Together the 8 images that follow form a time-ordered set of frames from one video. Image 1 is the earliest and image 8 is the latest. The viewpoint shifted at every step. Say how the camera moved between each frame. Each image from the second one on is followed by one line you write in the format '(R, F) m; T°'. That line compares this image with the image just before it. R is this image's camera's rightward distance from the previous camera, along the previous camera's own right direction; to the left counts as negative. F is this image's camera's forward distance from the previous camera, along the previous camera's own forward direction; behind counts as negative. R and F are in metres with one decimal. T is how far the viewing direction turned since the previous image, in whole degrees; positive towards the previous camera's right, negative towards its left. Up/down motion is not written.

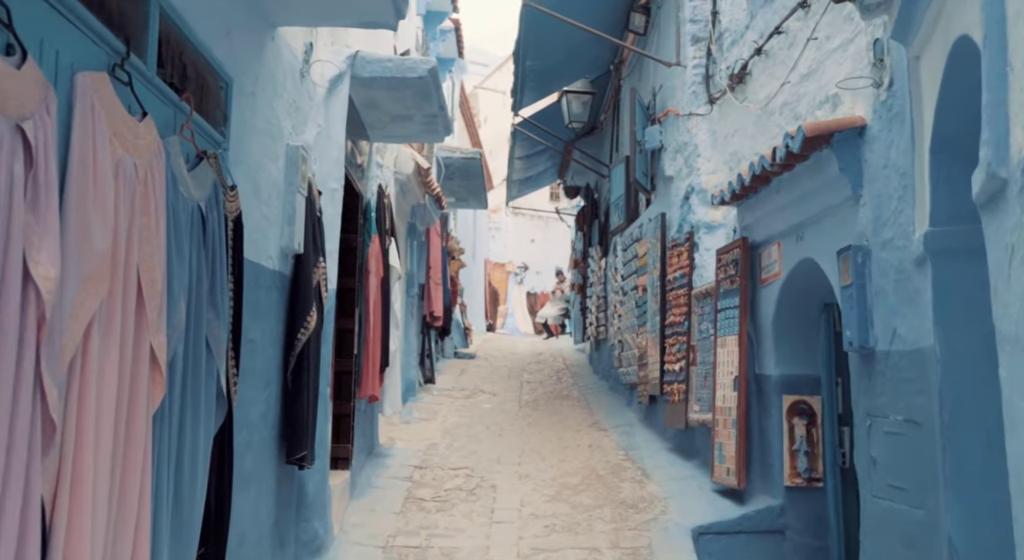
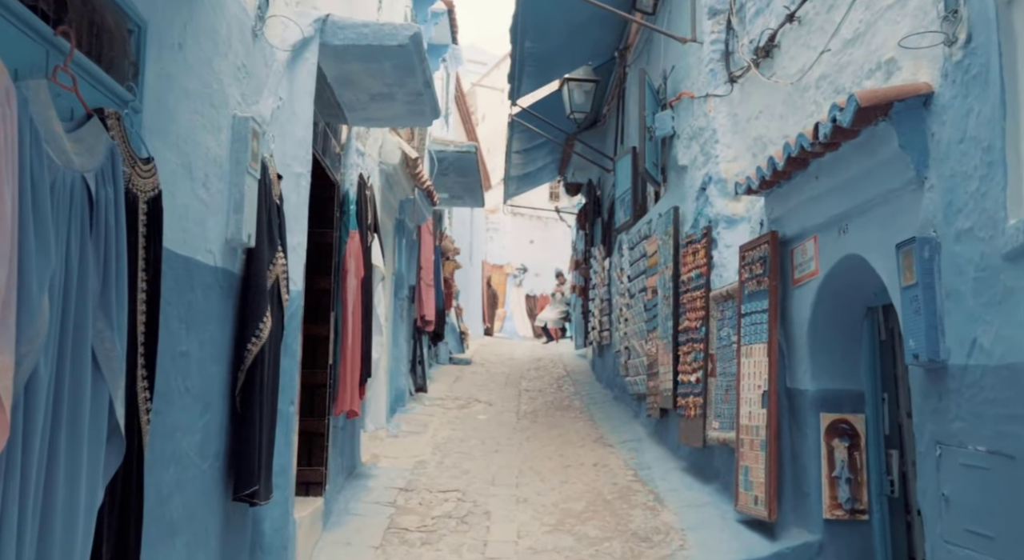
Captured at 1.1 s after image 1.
(0.0, +0.9) m; 0°
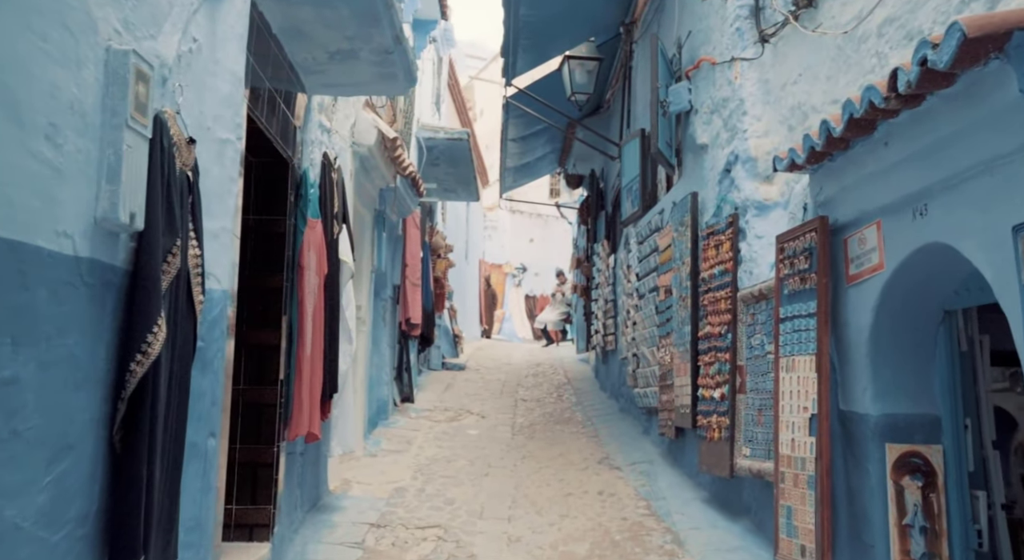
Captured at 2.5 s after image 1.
(+0.1, +1.1) m; 0°
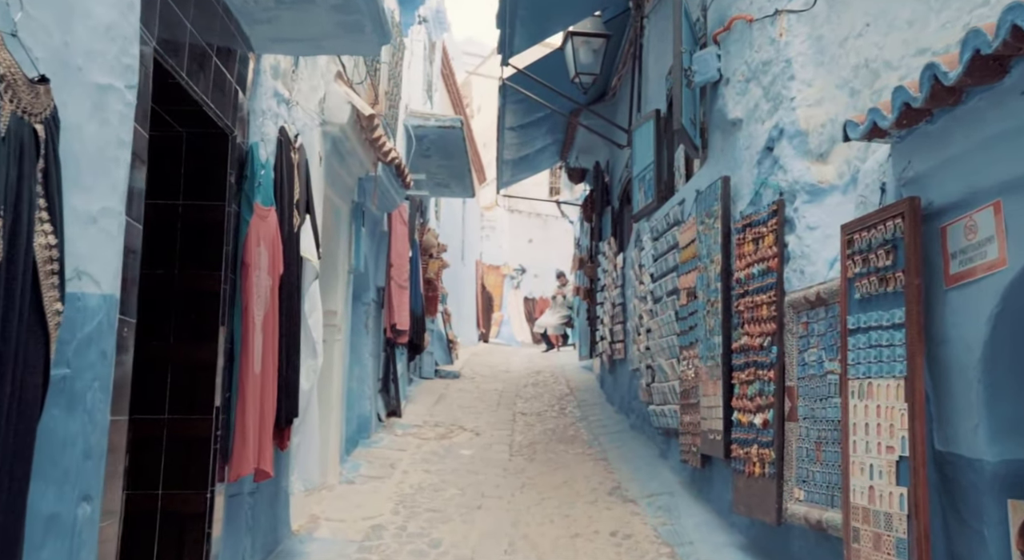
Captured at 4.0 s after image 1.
(0.0, +1.1) m; 0°
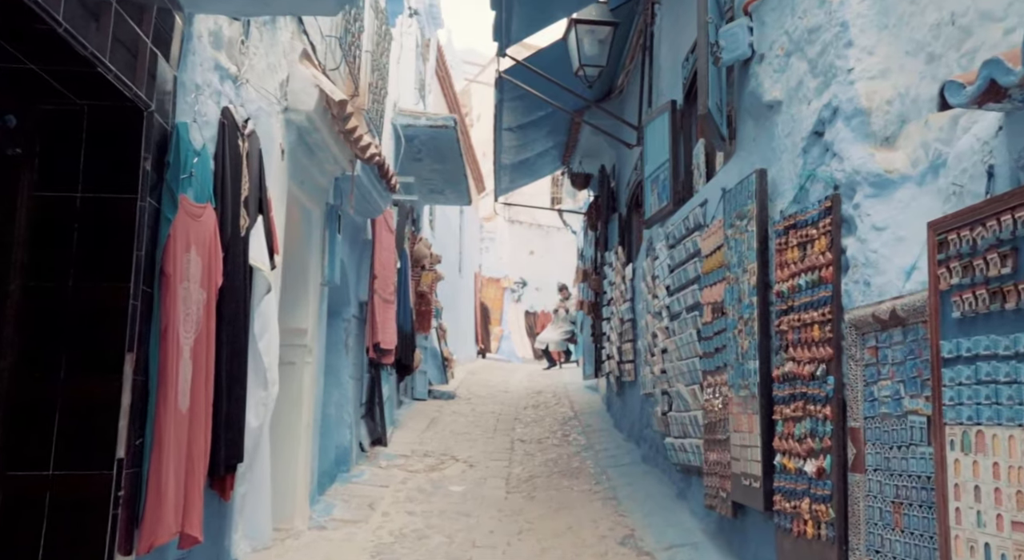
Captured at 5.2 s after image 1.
(0.0, +1.0) m; 0°
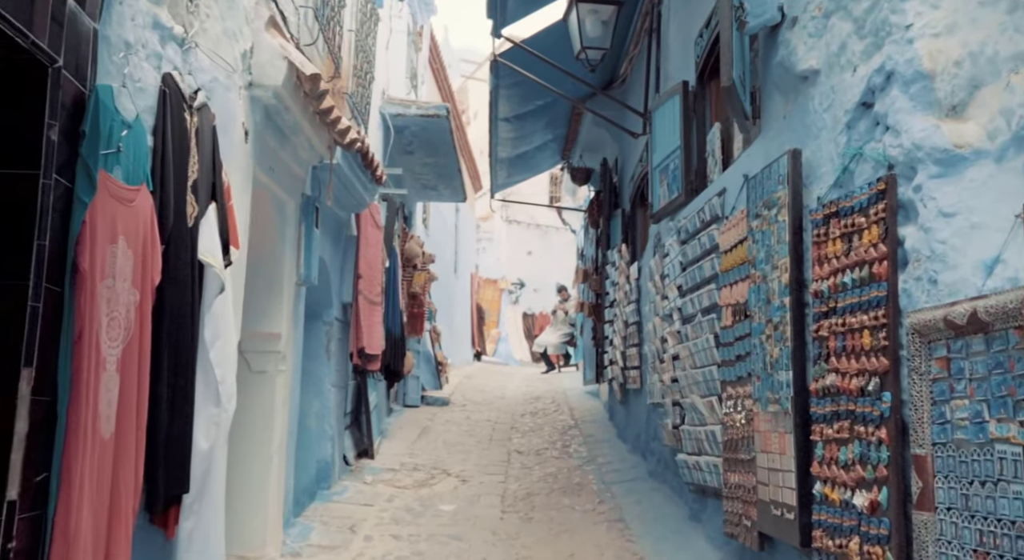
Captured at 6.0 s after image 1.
(0.0, +0.7) m; 0°
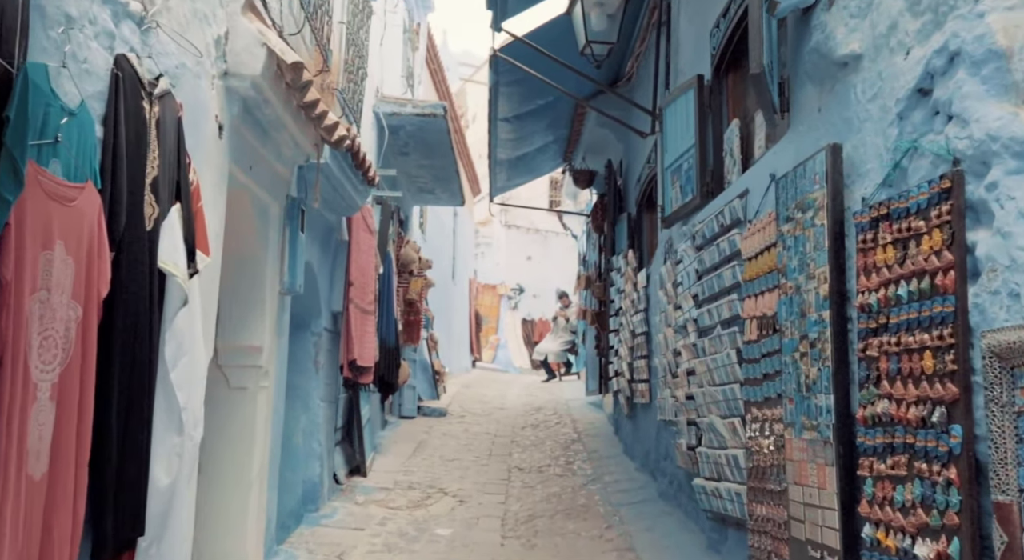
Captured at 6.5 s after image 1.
(0.0, +0.5) m; 0°
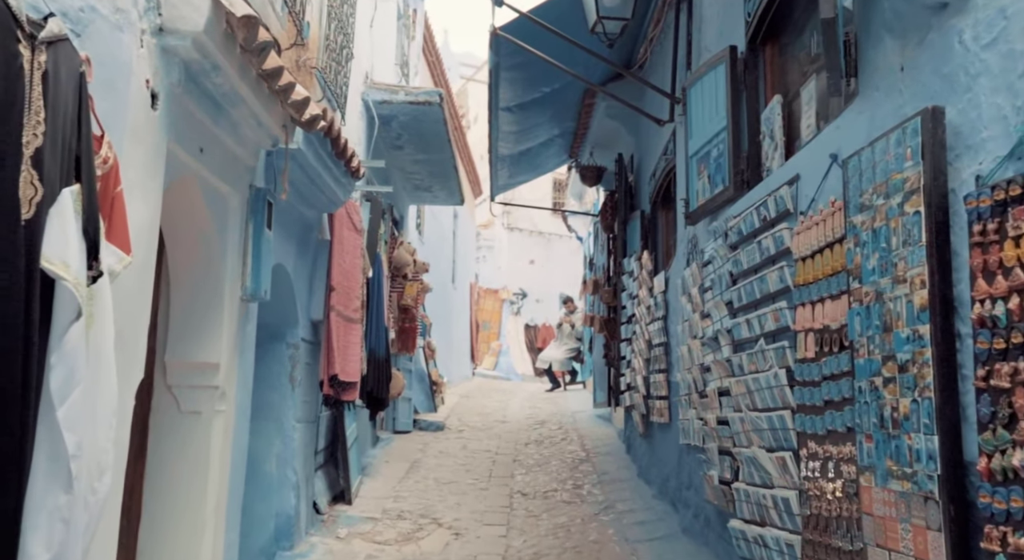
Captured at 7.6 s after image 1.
(0.0, +0.9) m; 0°
